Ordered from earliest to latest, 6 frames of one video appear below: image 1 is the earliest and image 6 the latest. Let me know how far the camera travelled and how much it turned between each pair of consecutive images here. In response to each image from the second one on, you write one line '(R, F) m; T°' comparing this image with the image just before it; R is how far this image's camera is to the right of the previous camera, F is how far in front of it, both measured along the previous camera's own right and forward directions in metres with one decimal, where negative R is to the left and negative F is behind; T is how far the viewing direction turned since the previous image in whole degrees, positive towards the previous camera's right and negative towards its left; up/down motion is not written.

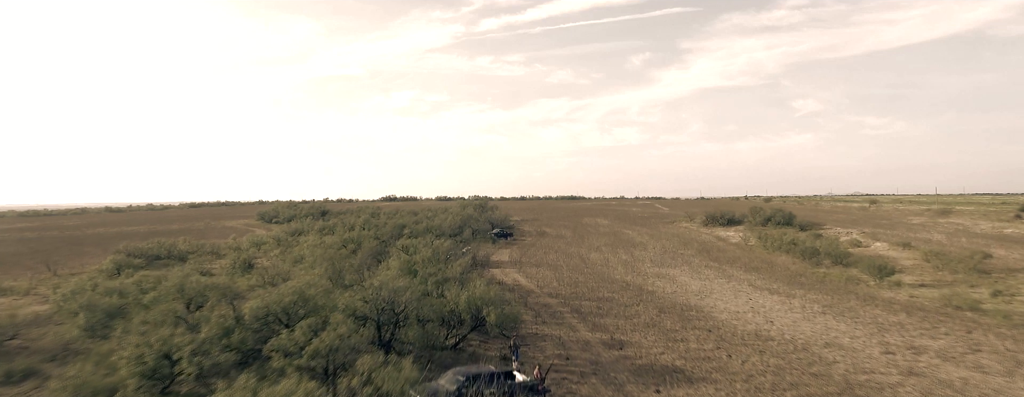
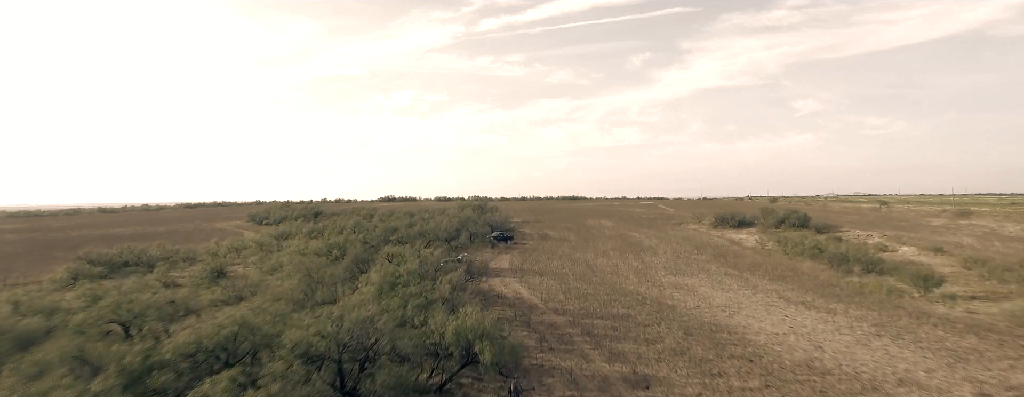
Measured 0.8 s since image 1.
(0.0, +2.8) m; 0°
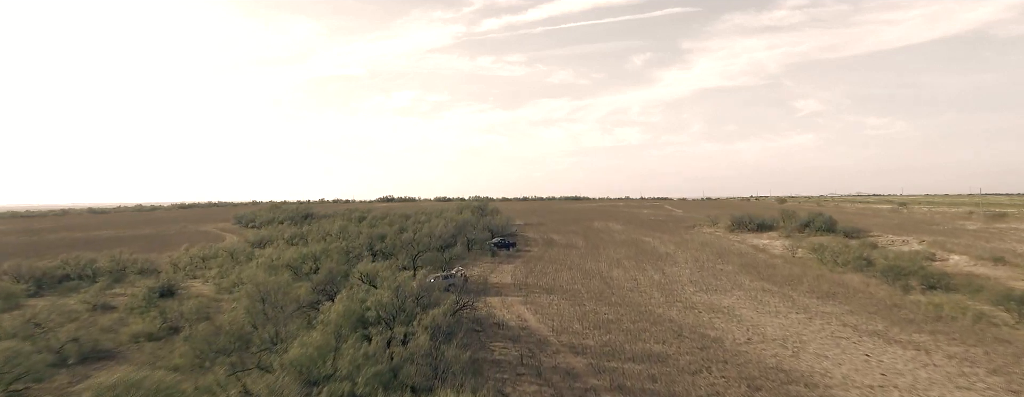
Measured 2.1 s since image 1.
(-0.1, +4.2) m; 0°
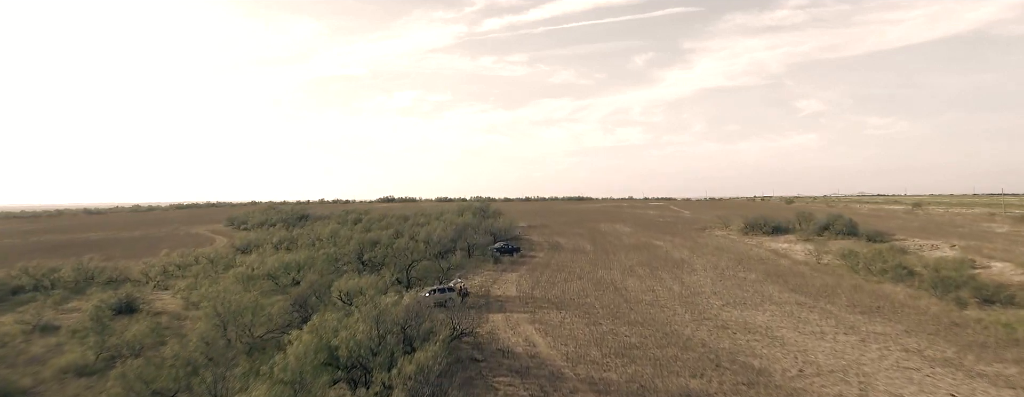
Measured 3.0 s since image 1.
(-0.2, +2.6) m; 0°
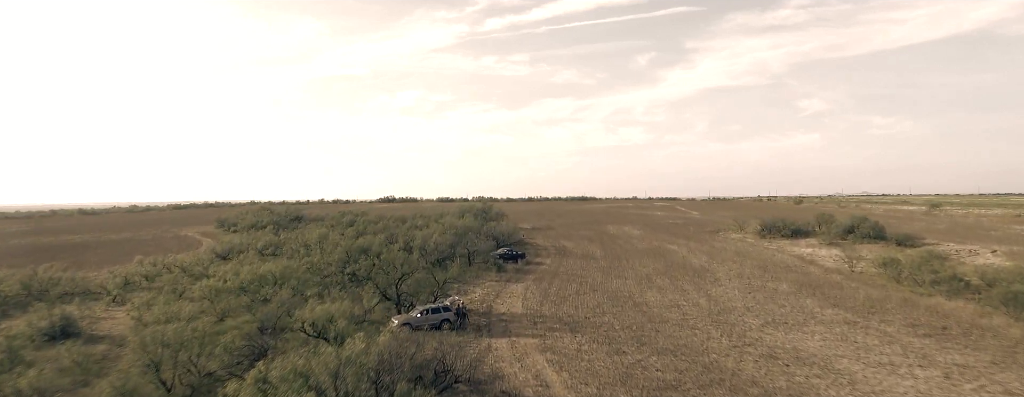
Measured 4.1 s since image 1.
(-0.2, +3.0) m; 0°
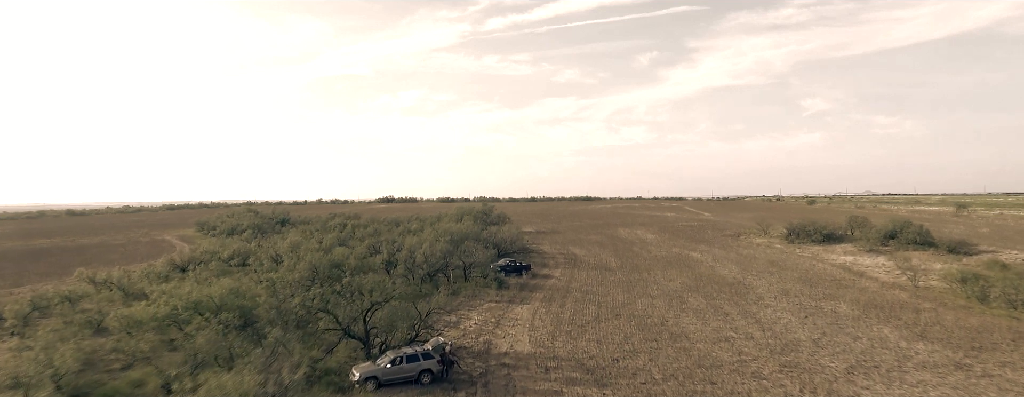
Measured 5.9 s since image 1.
(-0.1, +4.7) m; 0°
